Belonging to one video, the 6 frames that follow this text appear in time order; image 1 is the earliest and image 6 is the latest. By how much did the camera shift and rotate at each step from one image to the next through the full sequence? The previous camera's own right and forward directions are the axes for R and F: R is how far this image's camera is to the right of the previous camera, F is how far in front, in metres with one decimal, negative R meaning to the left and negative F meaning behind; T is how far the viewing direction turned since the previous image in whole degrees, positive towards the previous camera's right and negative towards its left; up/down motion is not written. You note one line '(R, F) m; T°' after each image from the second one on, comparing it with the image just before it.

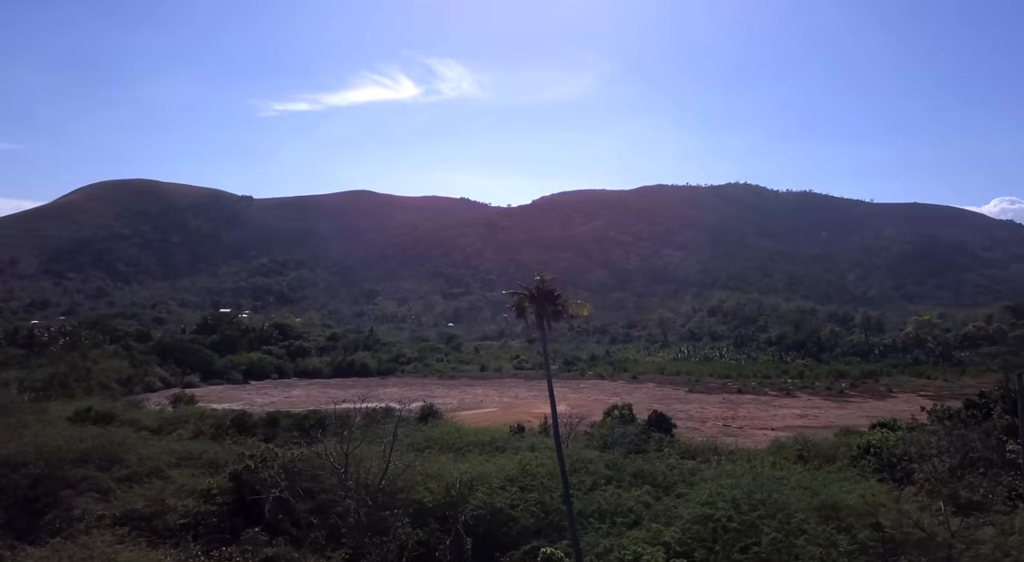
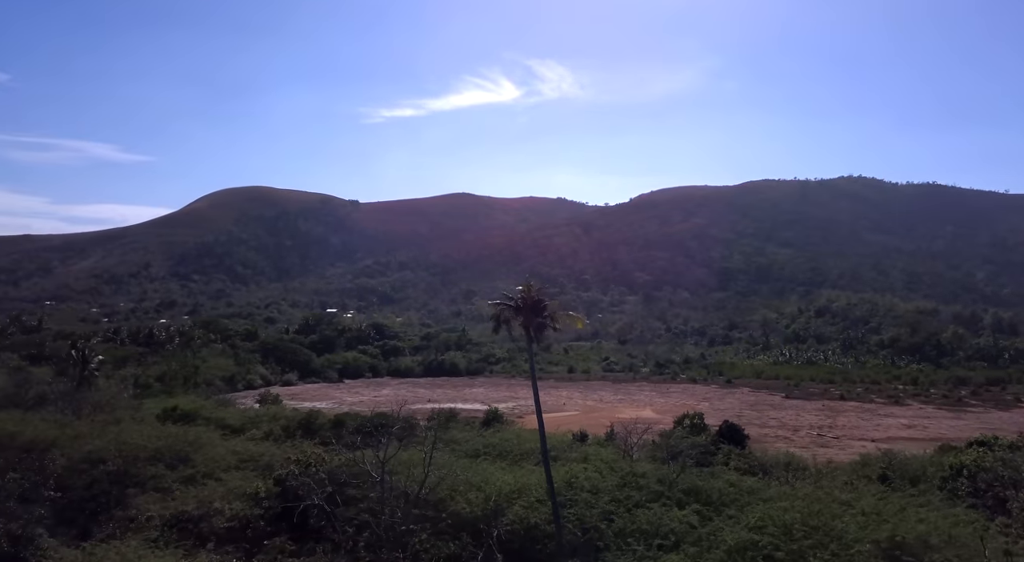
(+1.2, +0.6) m; -8°
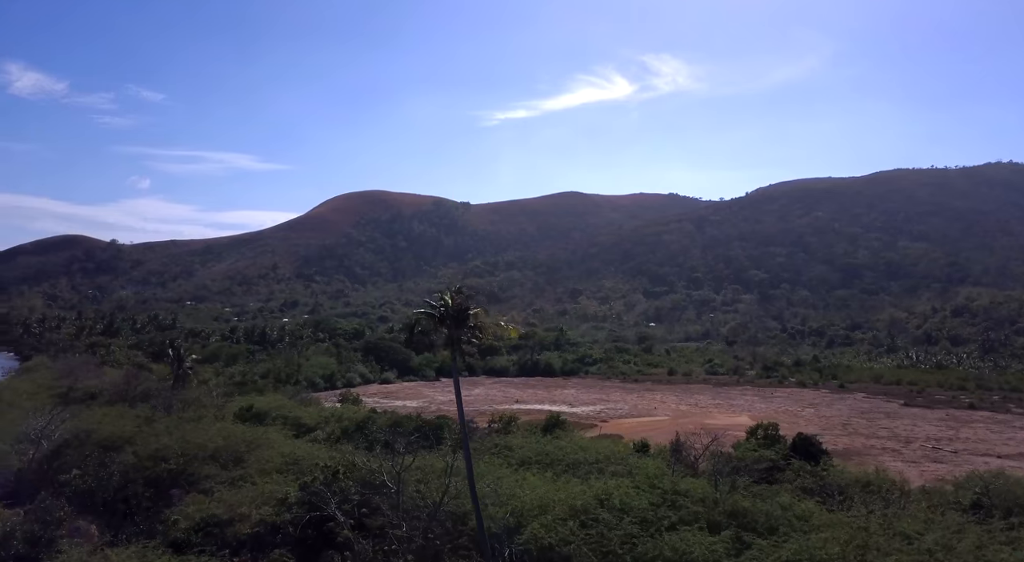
(+1.7, +1.0) m; -9°
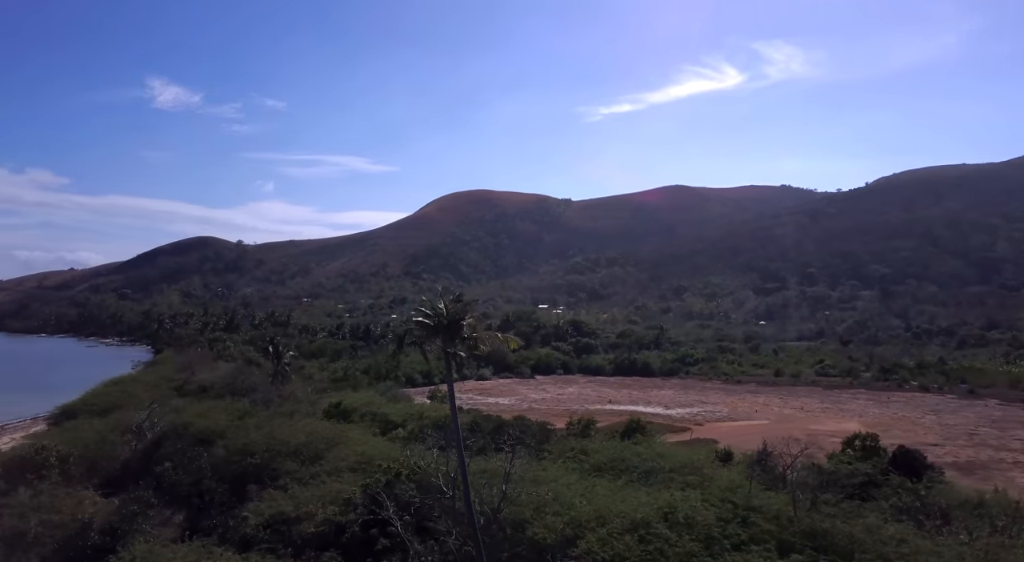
(+0.9, +0.5) m; -8°
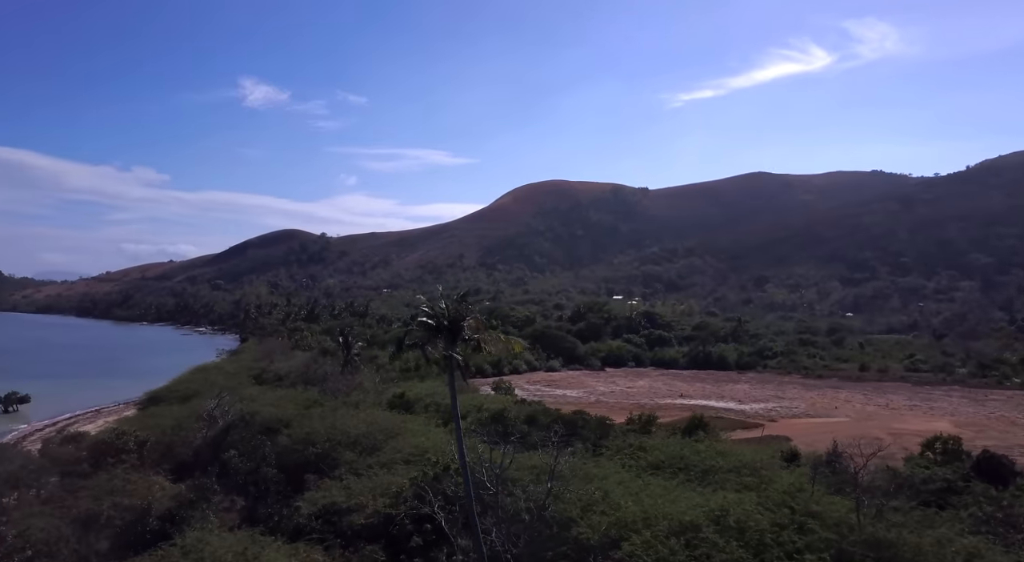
(+0.6, +0.3) m; -6°
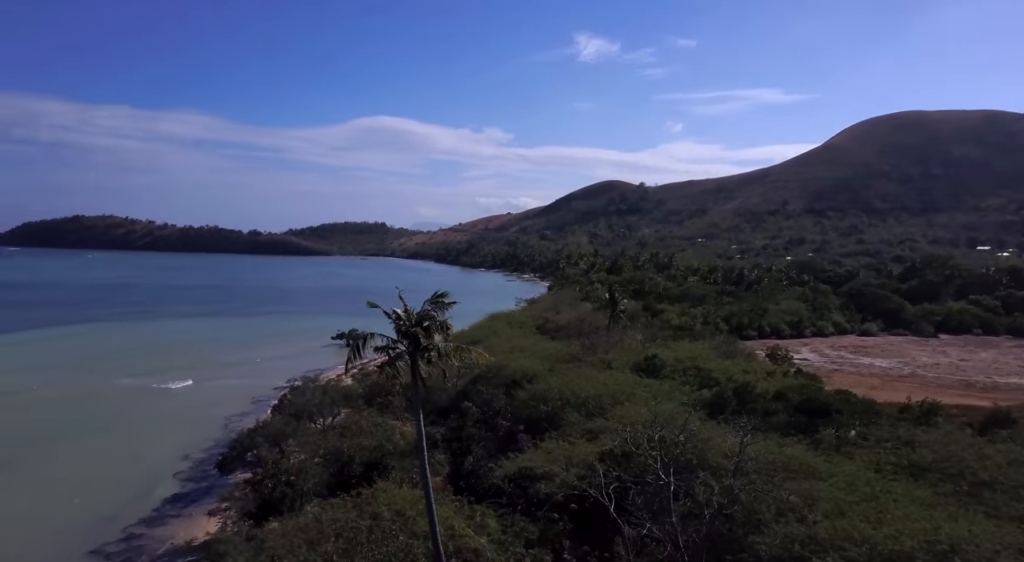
(+2.5, +1.7) m; -25°
